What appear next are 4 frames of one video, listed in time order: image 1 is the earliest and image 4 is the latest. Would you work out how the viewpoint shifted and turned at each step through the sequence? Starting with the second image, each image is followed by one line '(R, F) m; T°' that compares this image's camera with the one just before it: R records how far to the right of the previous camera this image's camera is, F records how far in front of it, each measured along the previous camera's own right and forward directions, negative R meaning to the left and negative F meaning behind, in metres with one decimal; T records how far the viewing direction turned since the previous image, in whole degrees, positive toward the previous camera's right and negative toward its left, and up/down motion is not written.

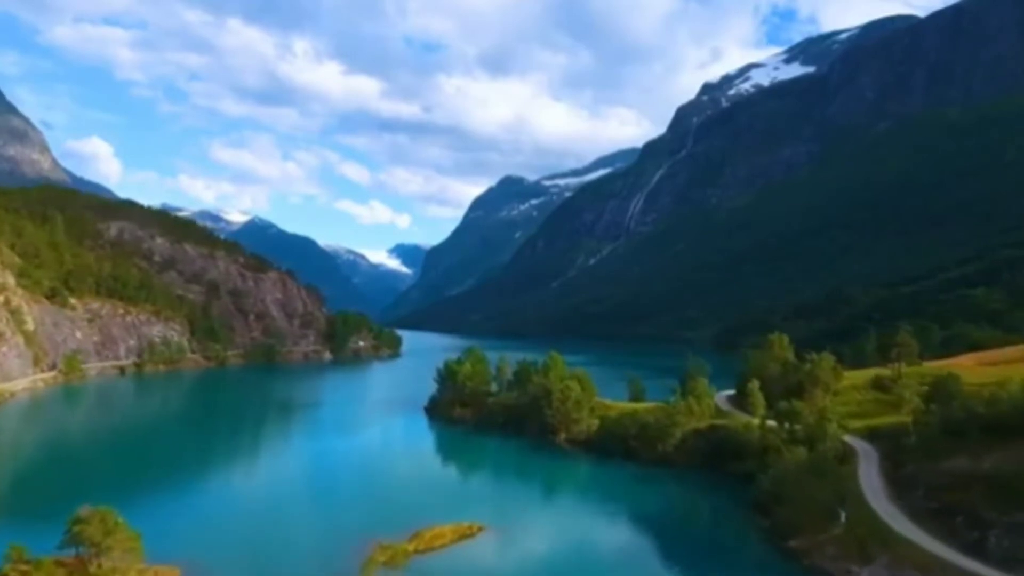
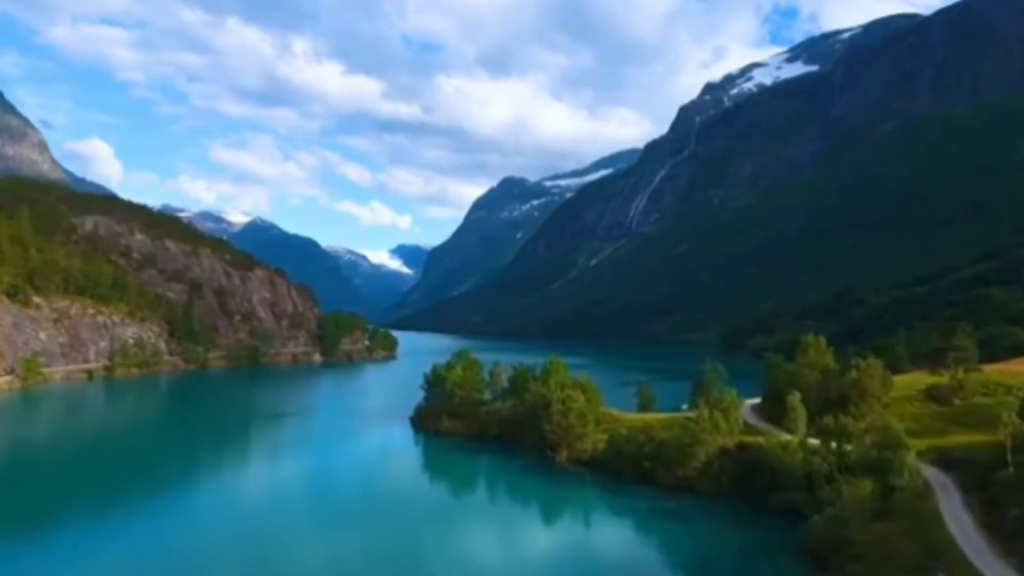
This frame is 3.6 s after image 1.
(+0.6, +13.3) m; 0°
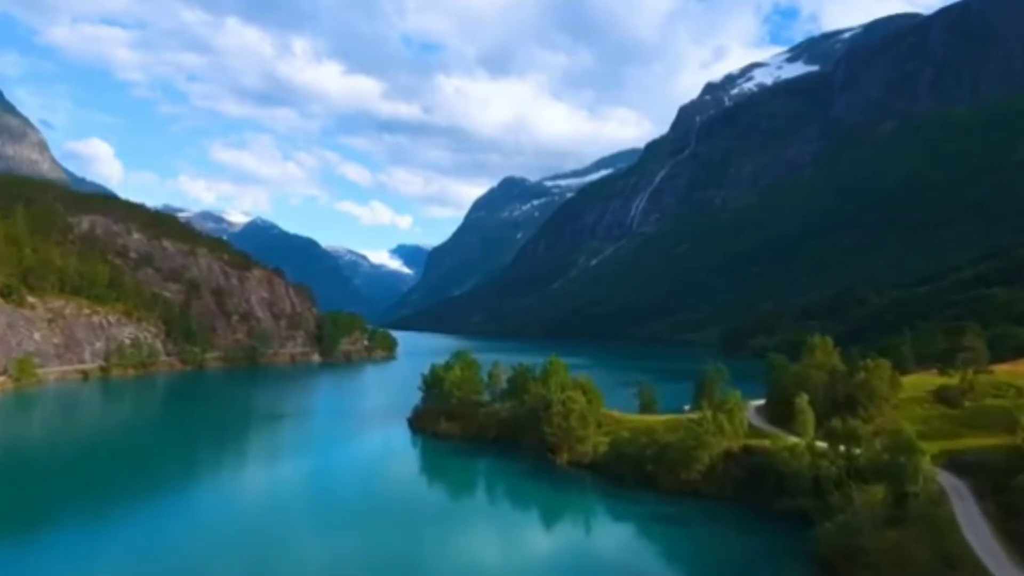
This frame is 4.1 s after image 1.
(+0.1, +1.9) m; 0°
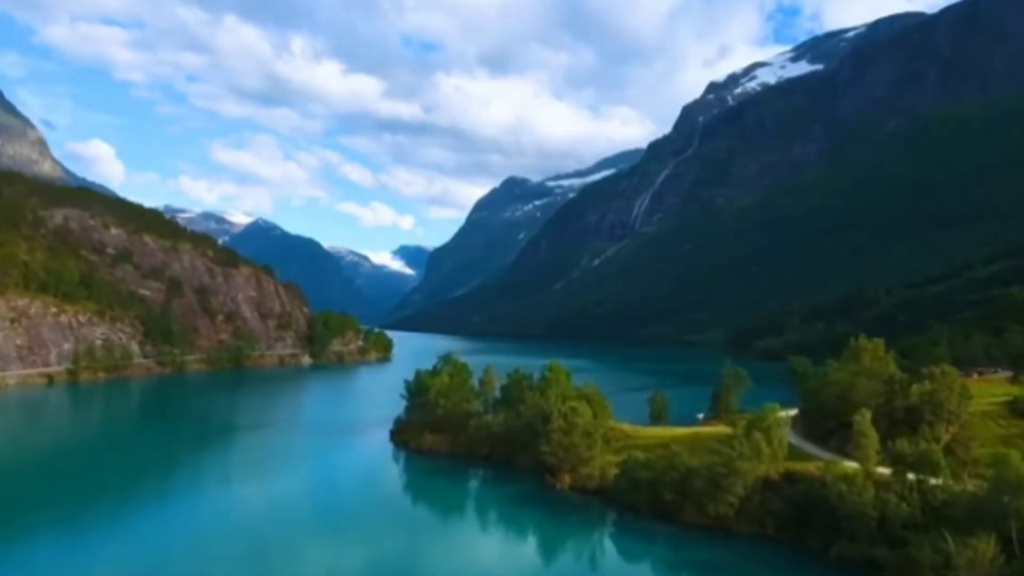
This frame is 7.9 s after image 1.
(+0.7, +12.7) m; 0°
